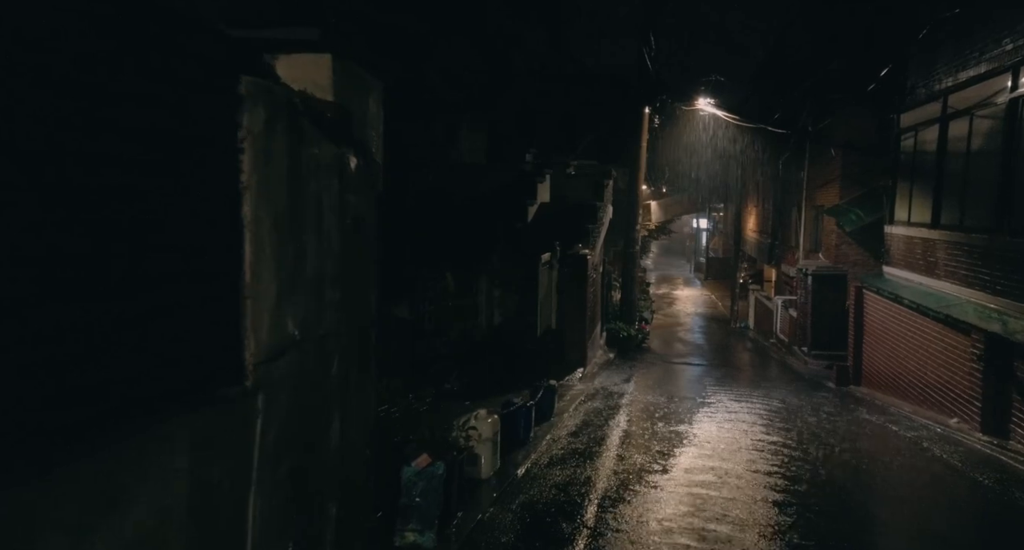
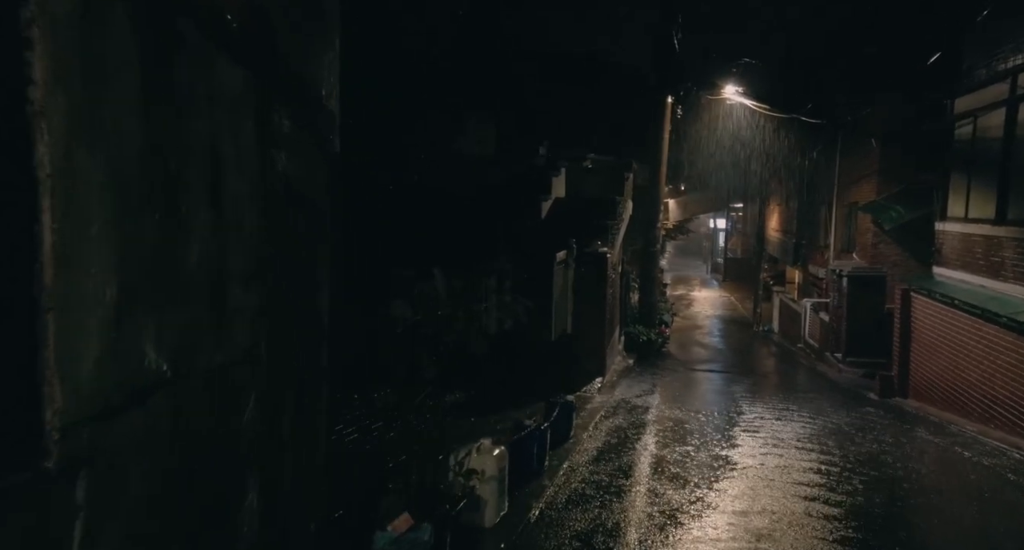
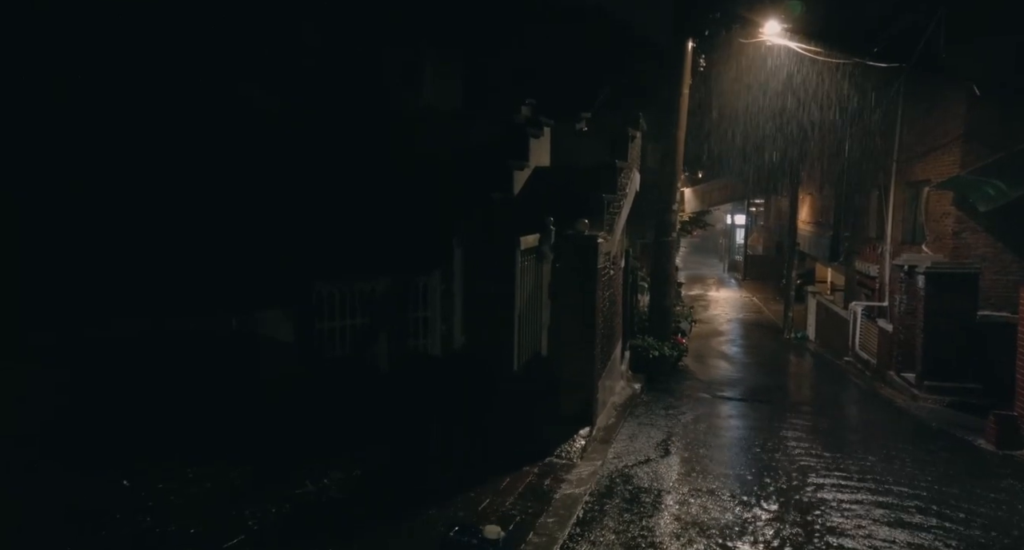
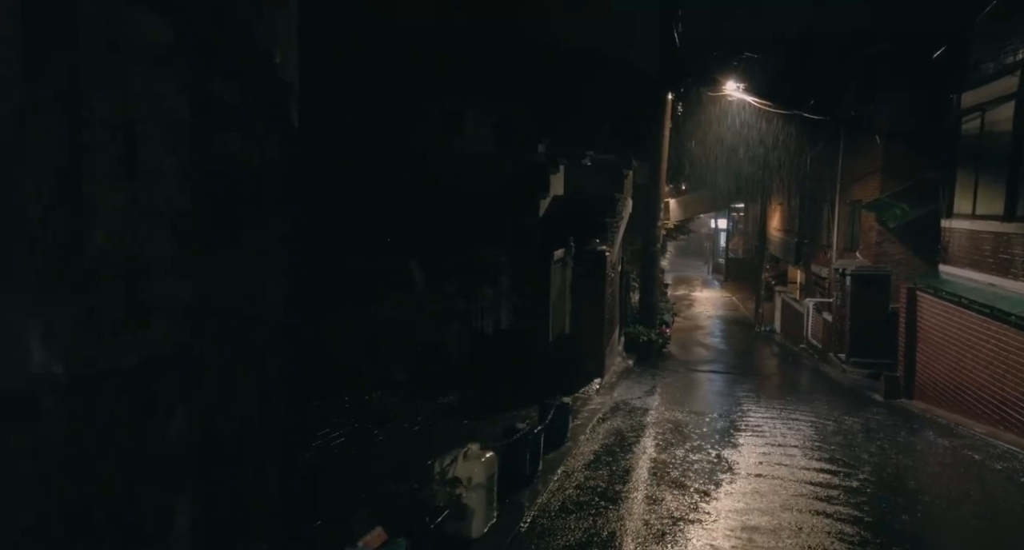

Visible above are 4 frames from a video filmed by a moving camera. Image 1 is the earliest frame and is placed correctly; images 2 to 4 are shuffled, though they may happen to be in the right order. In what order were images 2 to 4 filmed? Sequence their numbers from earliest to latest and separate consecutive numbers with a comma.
2, 4, 3
